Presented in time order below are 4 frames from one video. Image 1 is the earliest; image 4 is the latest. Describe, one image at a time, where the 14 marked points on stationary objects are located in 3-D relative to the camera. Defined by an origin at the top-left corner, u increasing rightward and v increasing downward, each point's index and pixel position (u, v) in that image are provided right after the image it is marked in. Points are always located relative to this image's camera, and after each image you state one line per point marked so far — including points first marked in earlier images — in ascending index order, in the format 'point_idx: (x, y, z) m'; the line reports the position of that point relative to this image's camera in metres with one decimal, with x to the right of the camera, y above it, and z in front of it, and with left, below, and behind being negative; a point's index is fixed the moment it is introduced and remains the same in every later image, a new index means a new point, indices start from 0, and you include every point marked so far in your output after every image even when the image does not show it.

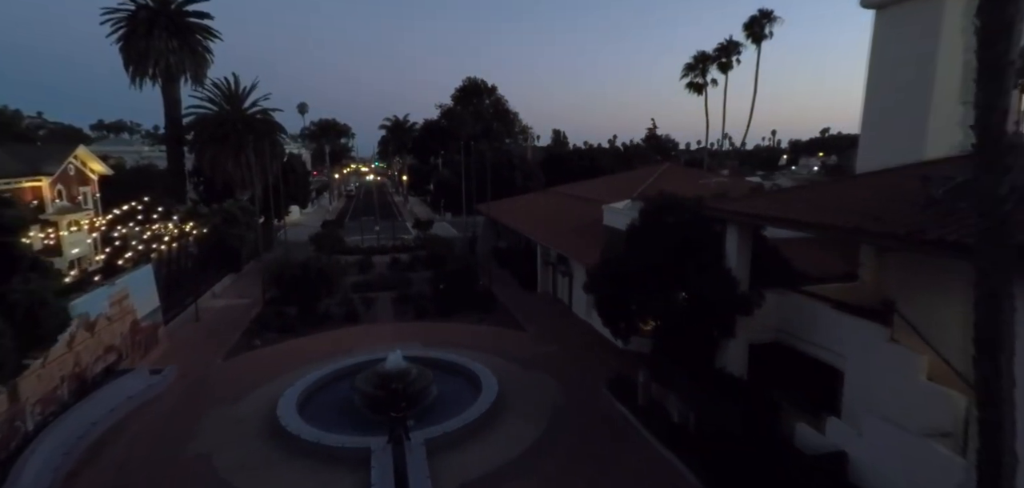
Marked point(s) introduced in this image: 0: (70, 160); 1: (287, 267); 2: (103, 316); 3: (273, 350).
0: (-16.5, +3.1, +19.2) m
1: (-7.2, -0.8, +16.4) m
2: (-8.8, -1.6, +11.1) m
3: (-6.4, -2.9, +14.0) m
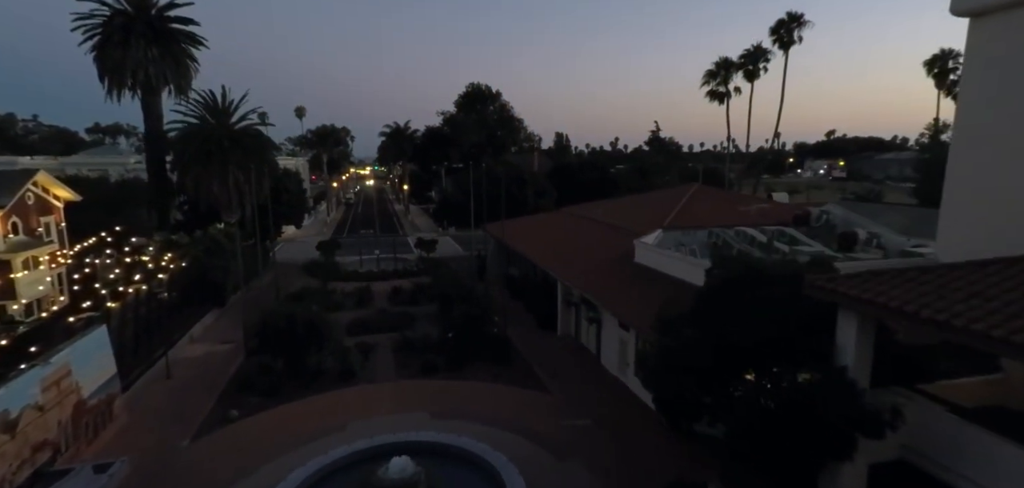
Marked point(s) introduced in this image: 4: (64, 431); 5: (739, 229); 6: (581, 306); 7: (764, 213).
0: (-15.9, +1.9, +17.0) m
1: (-6.6, -2.0, +14.1) m
2: (-8.2, -2.8, +8.8) m
3: (-5.9, -4.1, +11.7) m
4: (-8.4, -3.5, +9.6) m
5: (+7.7, +0.5, +17.4) m
6: (+2.2, -1.9, +16.2) m
7: (+9.4, +1.1, +19.2) m
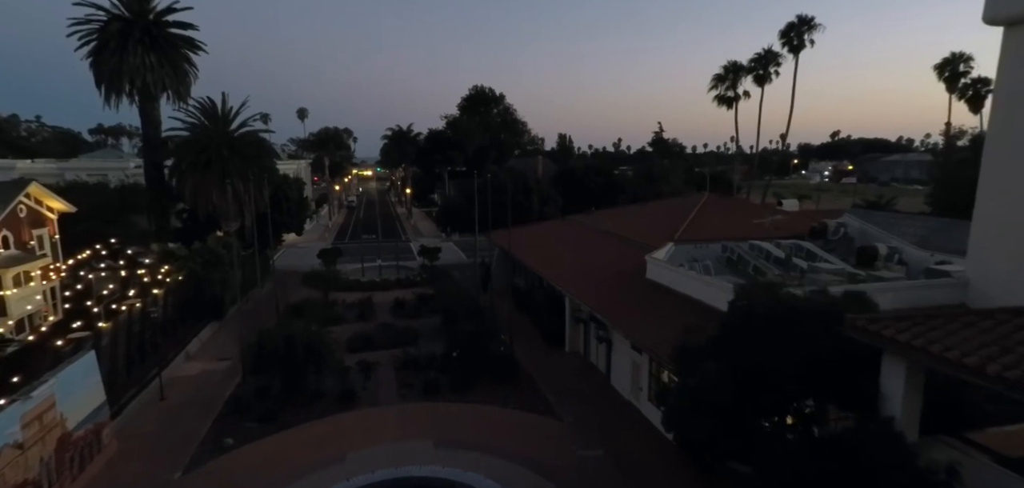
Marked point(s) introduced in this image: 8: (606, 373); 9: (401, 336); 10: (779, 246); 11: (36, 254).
0: (-15.7, +1.4, +16.5) m
1: (-6.4, -2.5, +13.6) m
2: (-8.0, -3.2, +8.3) m
3: (-5.7, -4.6, +11.1) m
4: (-8.2, -3.9, +9.1) m
5: (+7.9, 0.0, +16.7) m
6: (+2.4, -2.4, +15.7) m
7: (+9.7, +0.7, +18.6) m
8: (+2.7, -3.7, +14.9) m
9: (-4.0, -3.3, +18.4) m
10: (+8.8, -0.1, +16.9) m
11: (-15.4, -0.3, +16.7) m
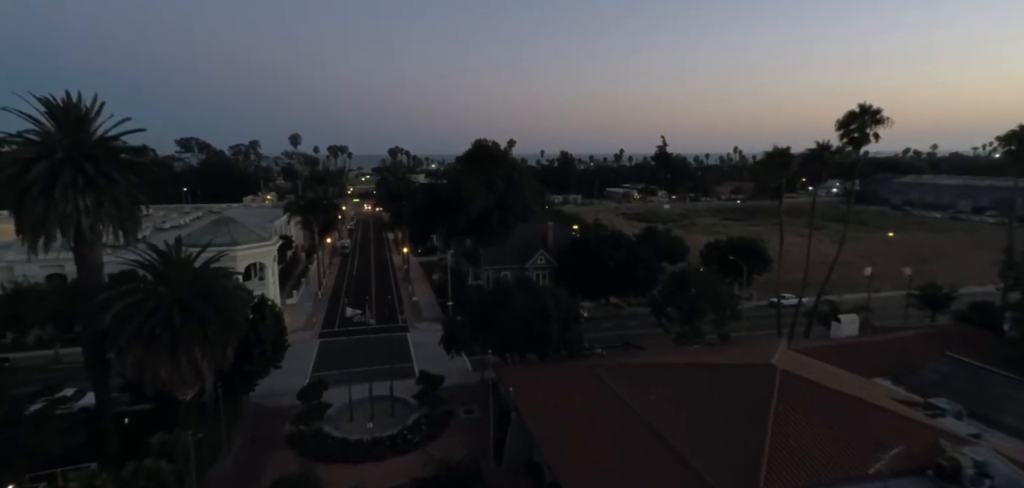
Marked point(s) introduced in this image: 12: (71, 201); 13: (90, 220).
0: (-14.9, -5.2, +11.9) m
1: (-5.5, -9.0, +9.1) m
2: (-7.2, -9.8, +3.7) m
3: (-4.8, -11.2, +6.6) m
4: (-7.3, -10.5, +4.5) m
5: (+8.7, -6.5, +12.3) m
6: (+3.2, -9.0, +11.2) m
7: (+10.5, -5.9, +14.2) m
8: (+3.5, -10.3, +10.4) m
9: (-3.1, -9.8, +13.9) m
10: (+9.6, -6.6, +12.4) m
11: (-14.6, -6.9, +12.1) m
12: (-15.6, +1.6, +18.0) m
13: (-15.3, +1.0, +18.5) m
